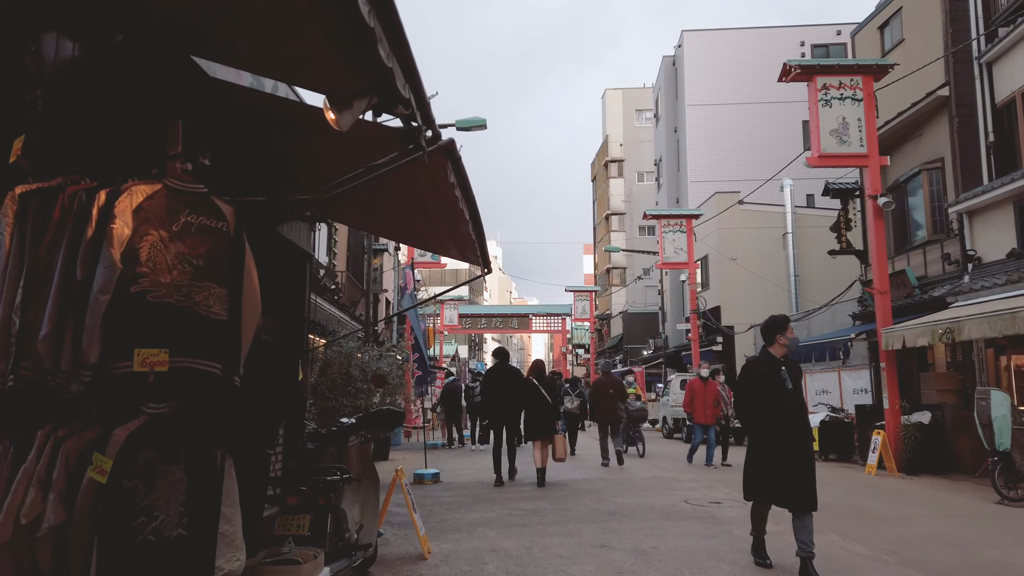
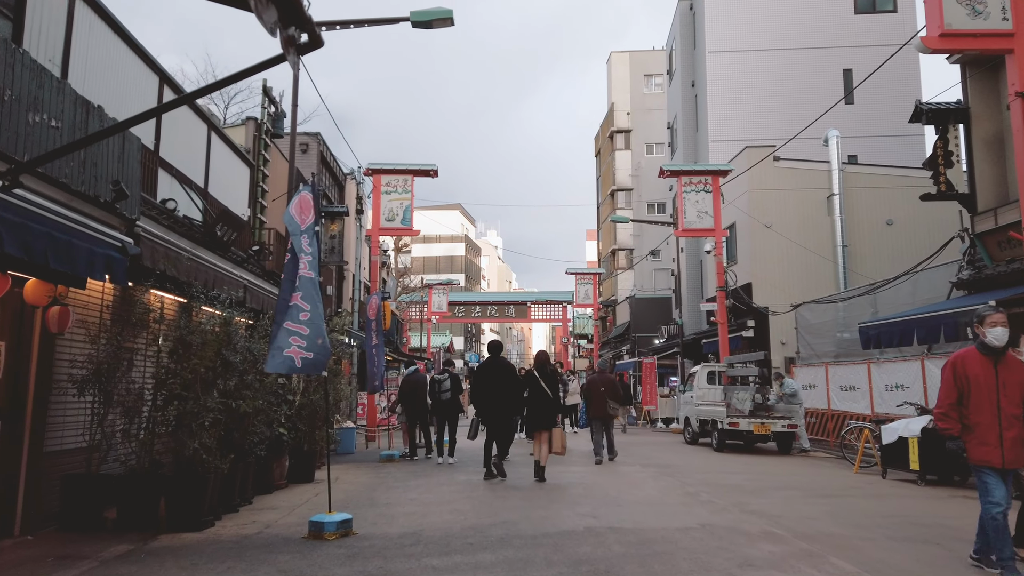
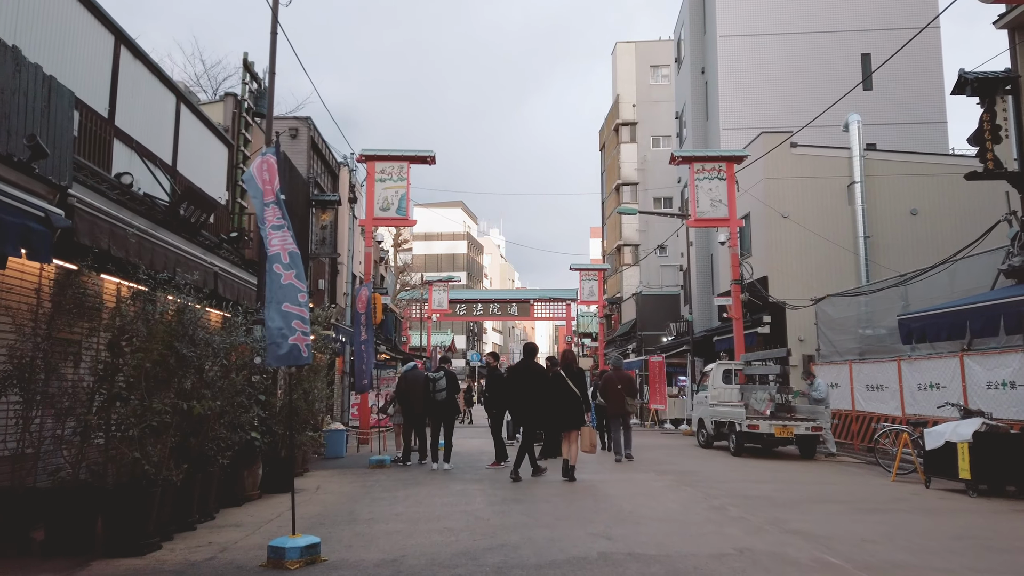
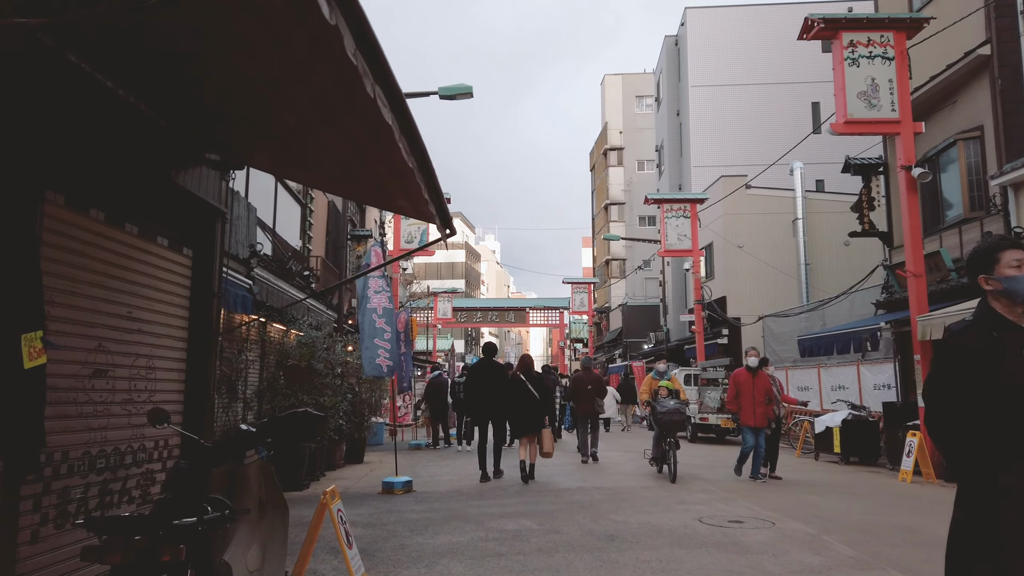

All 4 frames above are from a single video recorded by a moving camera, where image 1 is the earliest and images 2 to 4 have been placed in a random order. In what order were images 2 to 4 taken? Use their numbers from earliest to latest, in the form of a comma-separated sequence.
4, 2, 3
